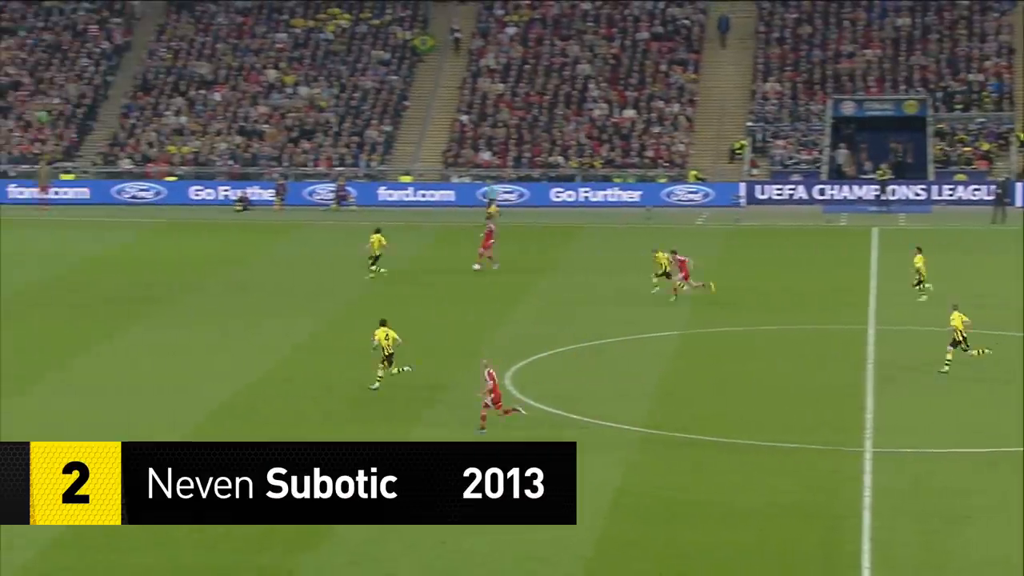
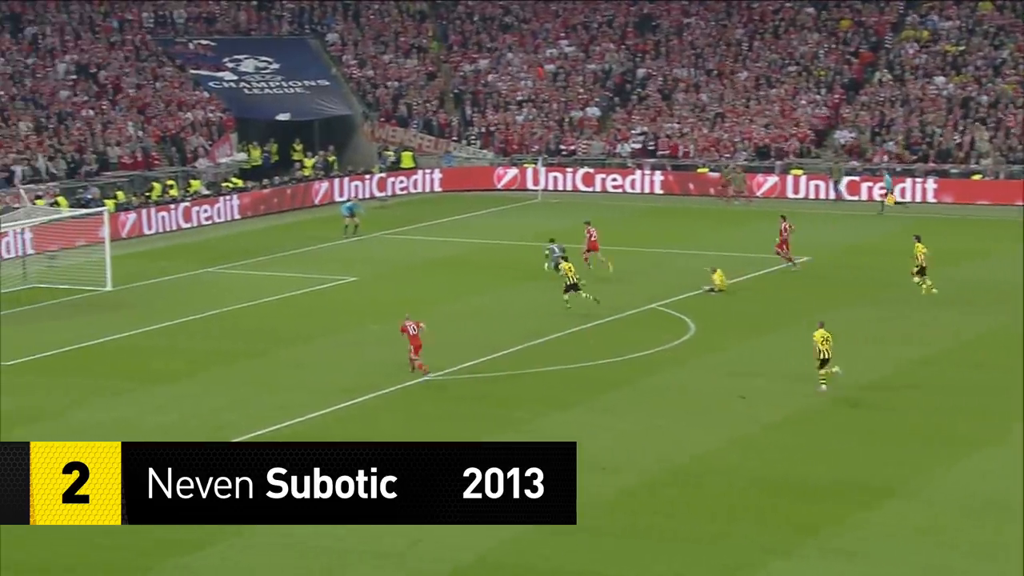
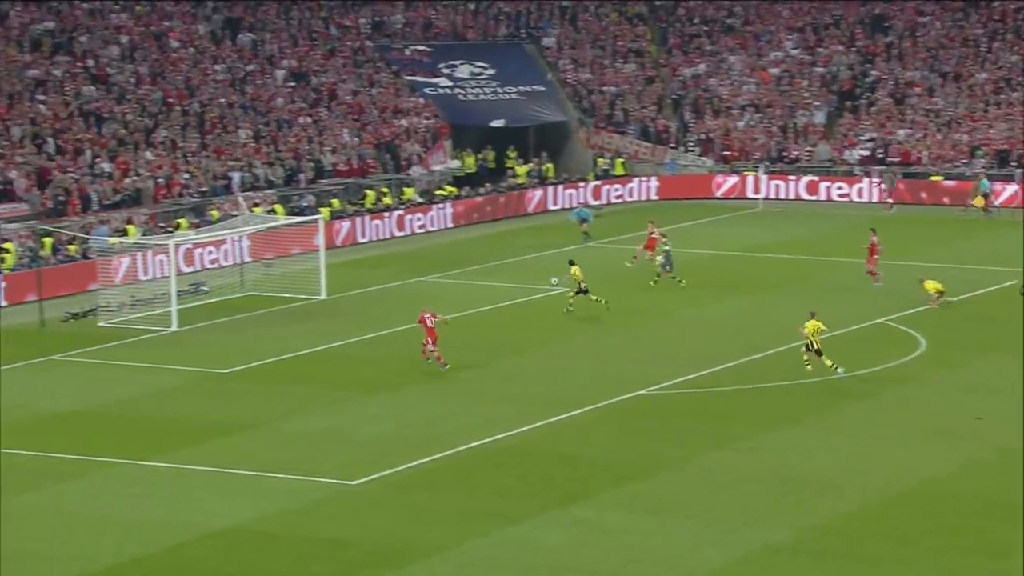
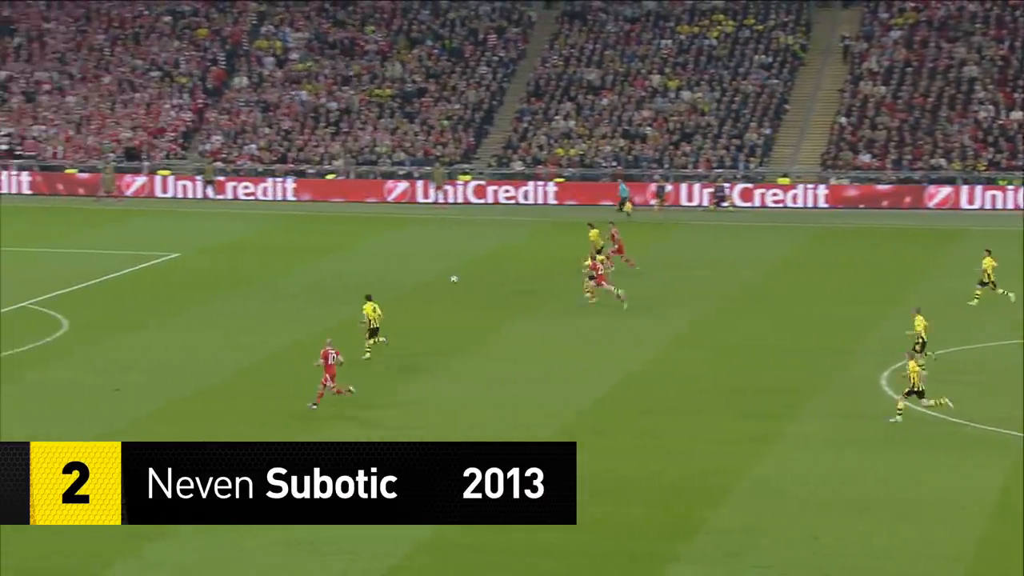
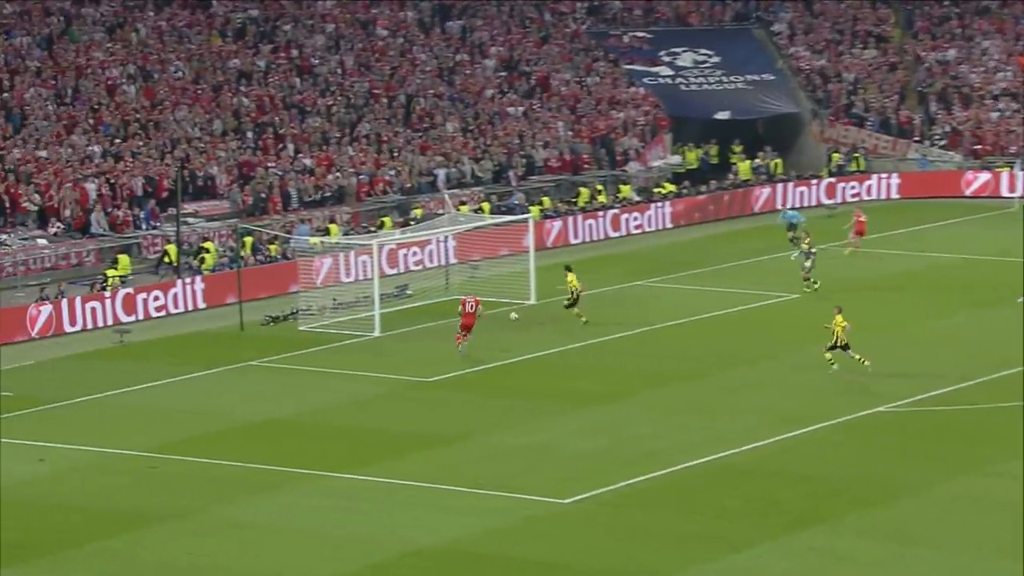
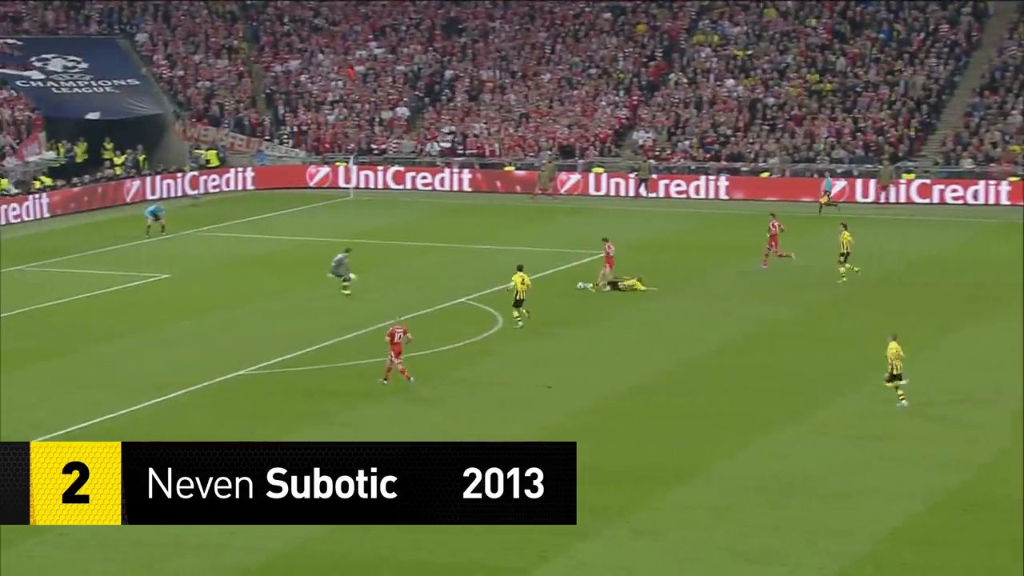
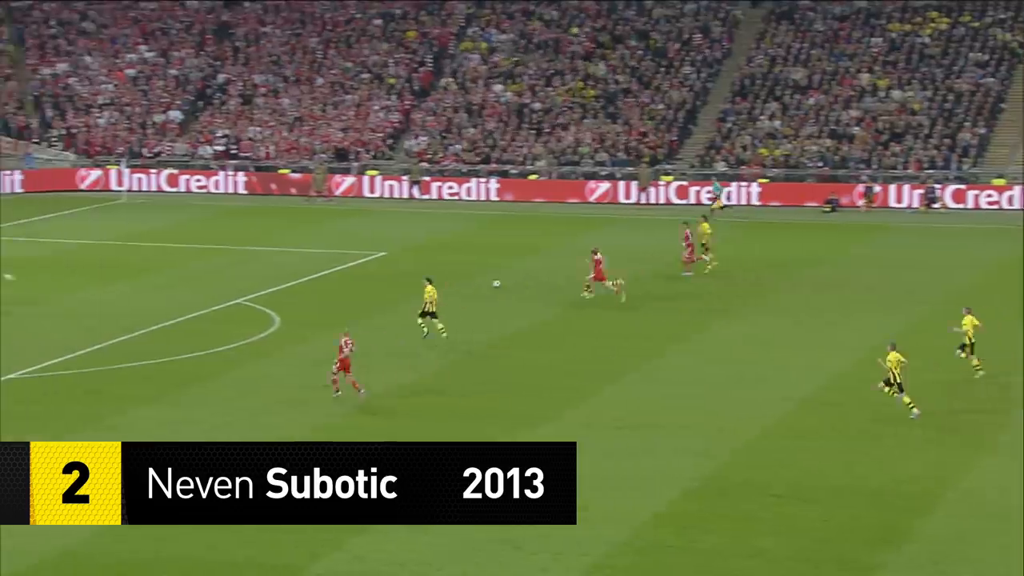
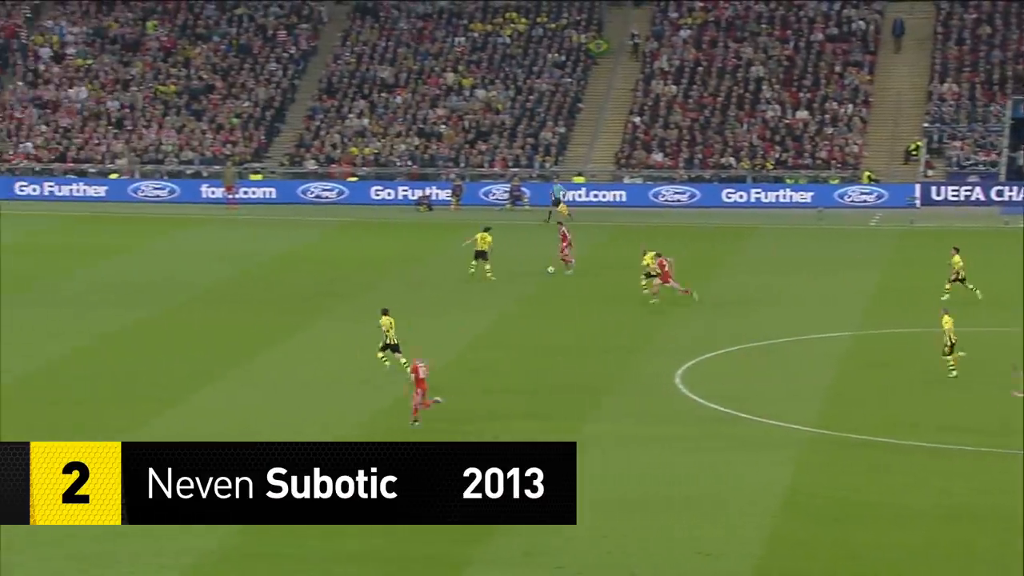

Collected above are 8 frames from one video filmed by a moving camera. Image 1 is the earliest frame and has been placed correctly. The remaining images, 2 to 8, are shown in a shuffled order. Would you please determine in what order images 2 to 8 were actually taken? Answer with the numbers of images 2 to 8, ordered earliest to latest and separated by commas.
8, 4, 7, 6, 2, 3, 5
